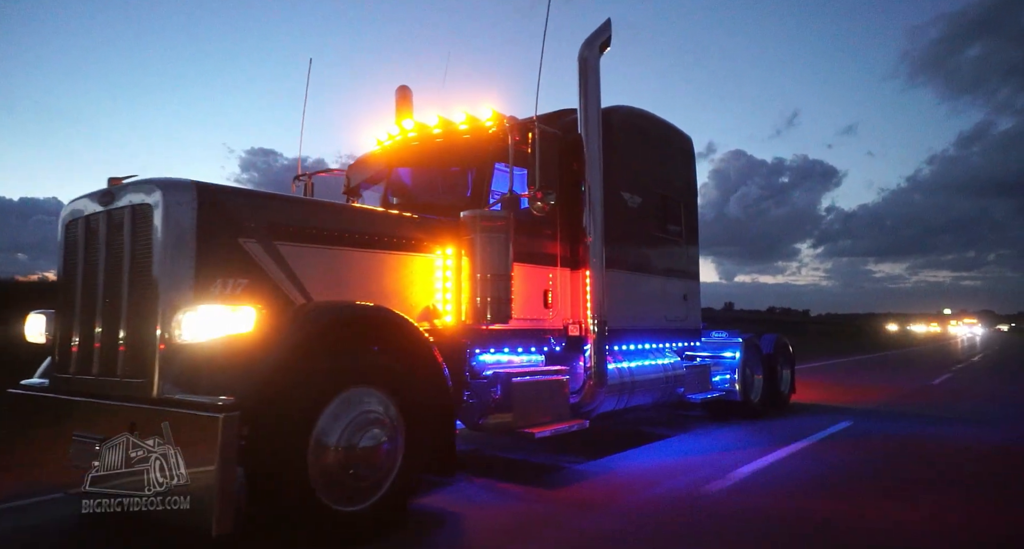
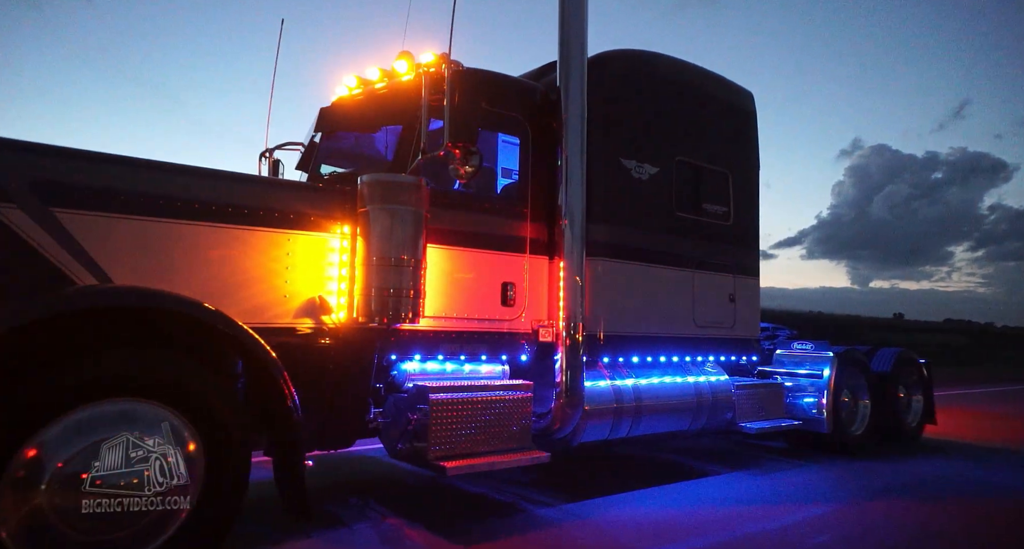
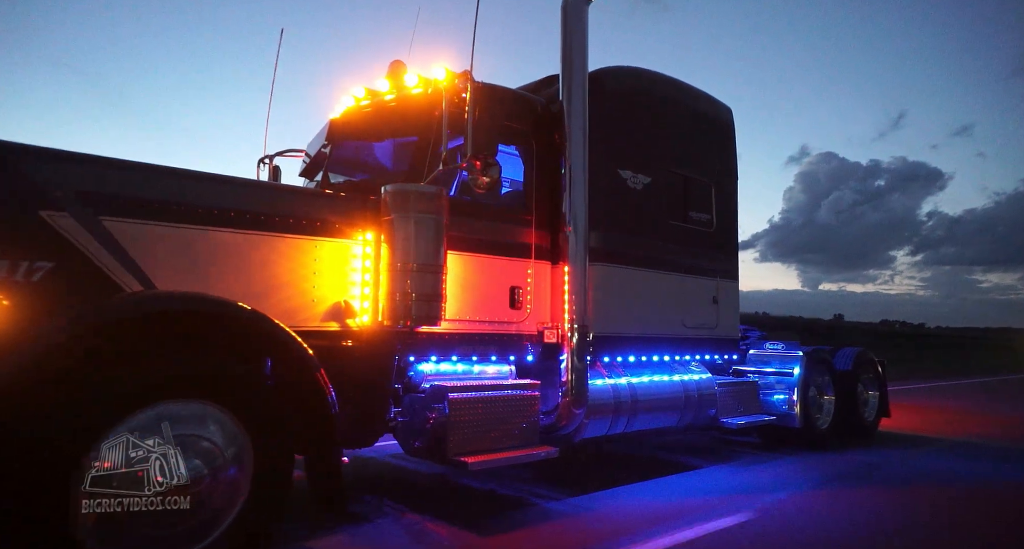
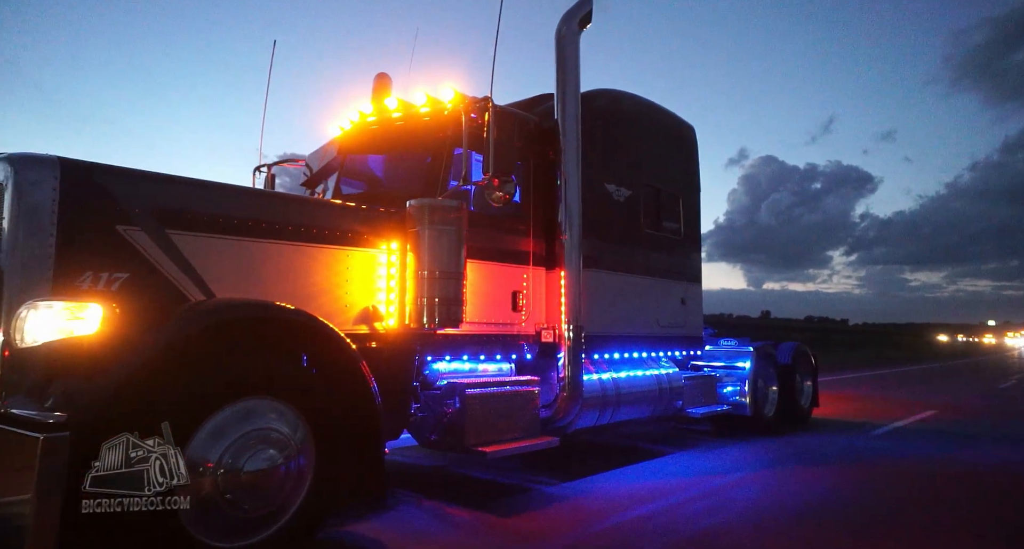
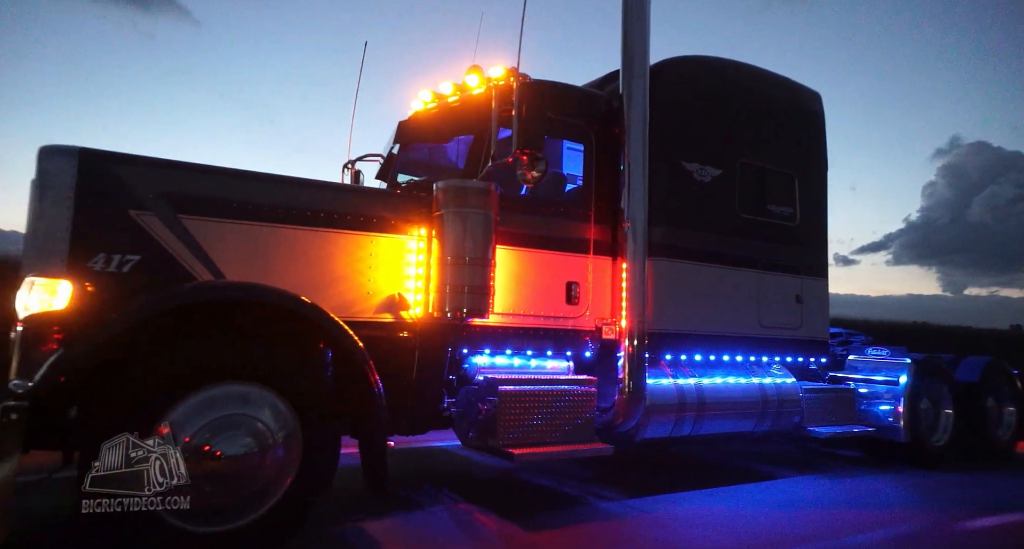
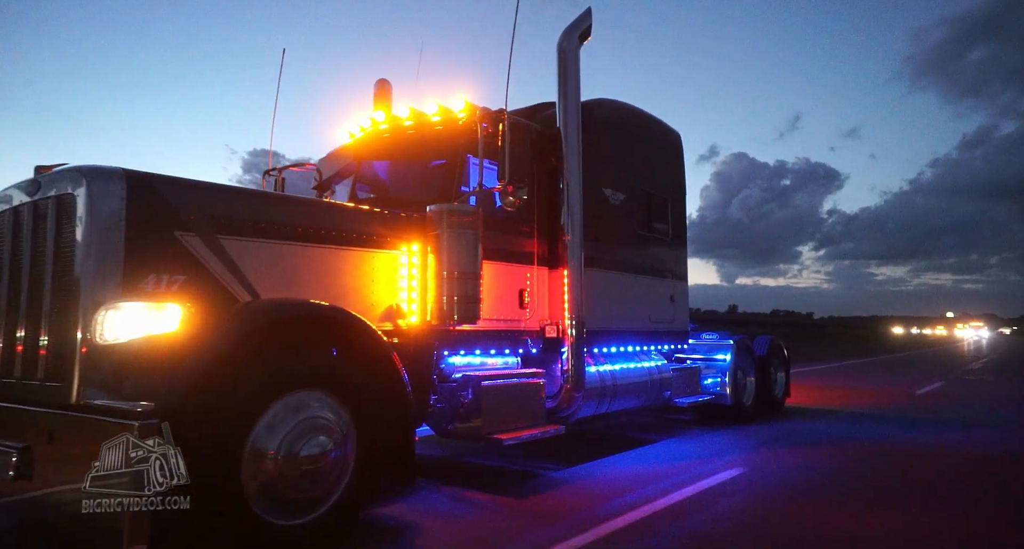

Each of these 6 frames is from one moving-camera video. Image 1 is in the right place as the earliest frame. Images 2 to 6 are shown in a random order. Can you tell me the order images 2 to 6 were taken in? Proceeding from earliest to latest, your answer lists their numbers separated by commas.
6, 4, 3, 2, 5
